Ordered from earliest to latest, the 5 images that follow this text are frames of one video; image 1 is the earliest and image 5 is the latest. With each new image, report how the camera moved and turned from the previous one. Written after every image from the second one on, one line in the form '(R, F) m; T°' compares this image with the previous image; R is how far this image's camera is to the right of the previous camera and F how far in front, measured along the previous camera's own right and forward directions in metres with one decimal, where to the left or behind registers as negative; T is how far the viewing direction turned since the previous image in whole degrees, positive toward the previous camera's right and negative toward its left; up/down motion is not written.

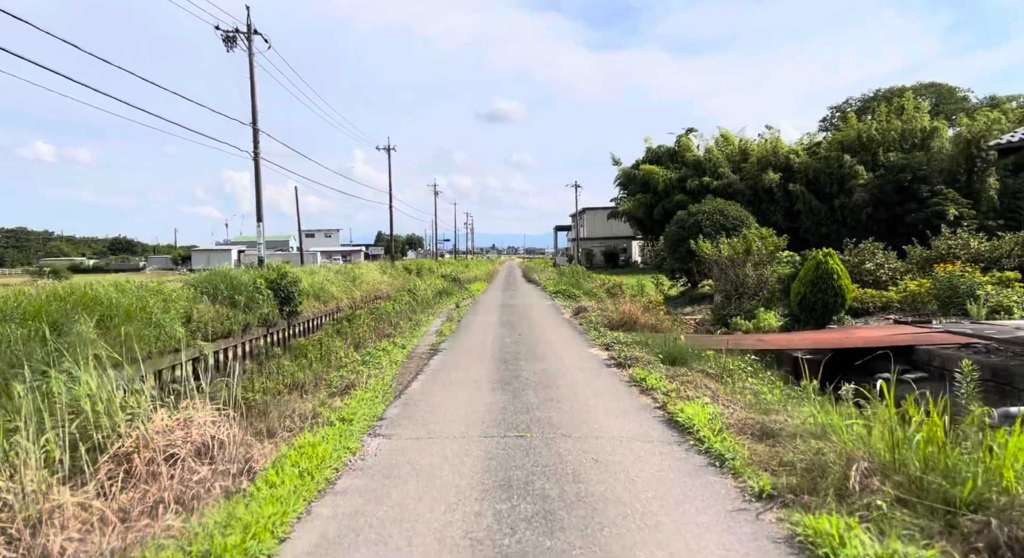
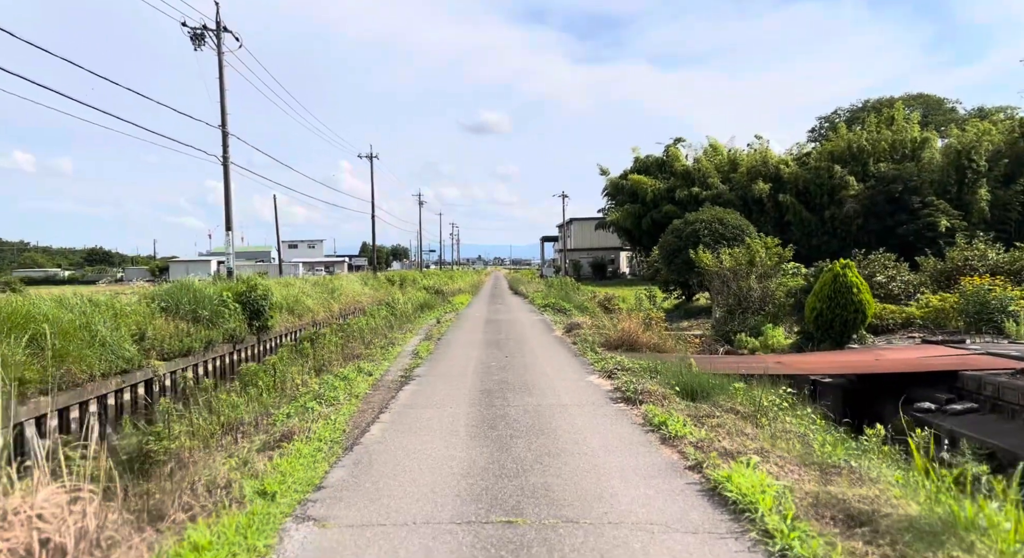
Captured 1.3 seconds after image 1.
(0.0, +1.3) m; +1°
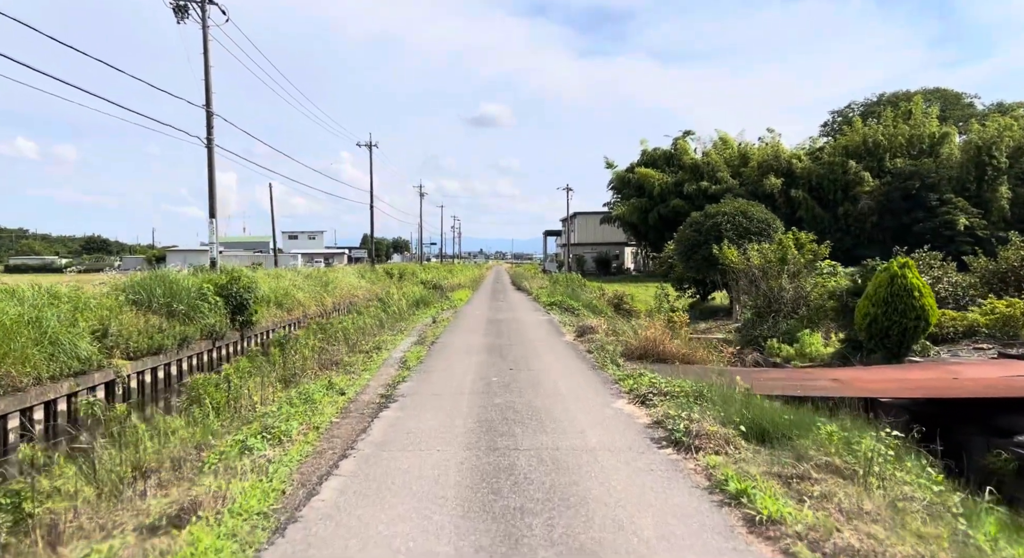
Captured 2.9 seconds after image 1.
(-0.1, +1.5) m; 0°
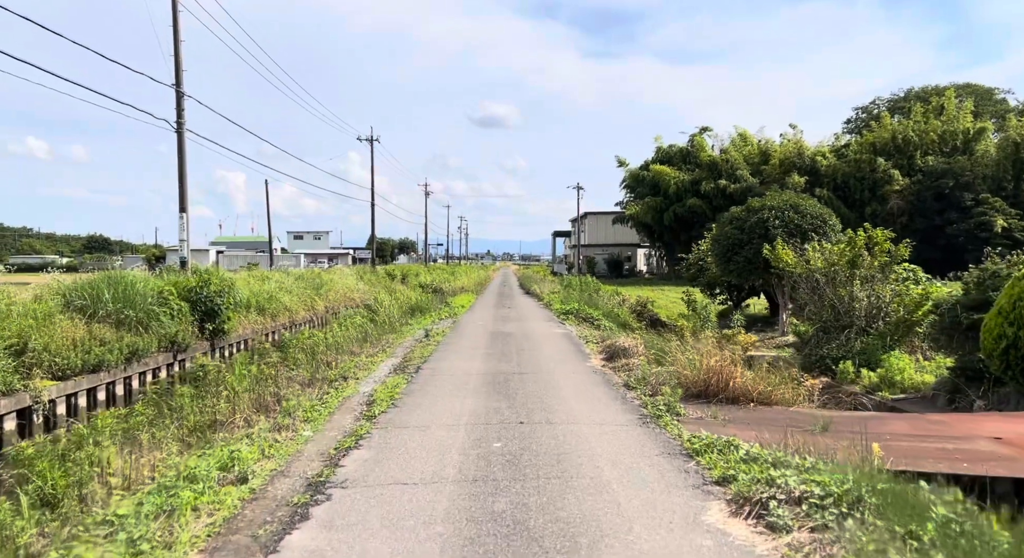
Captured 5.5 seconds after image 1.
(0.0, +2.4) m; -1°
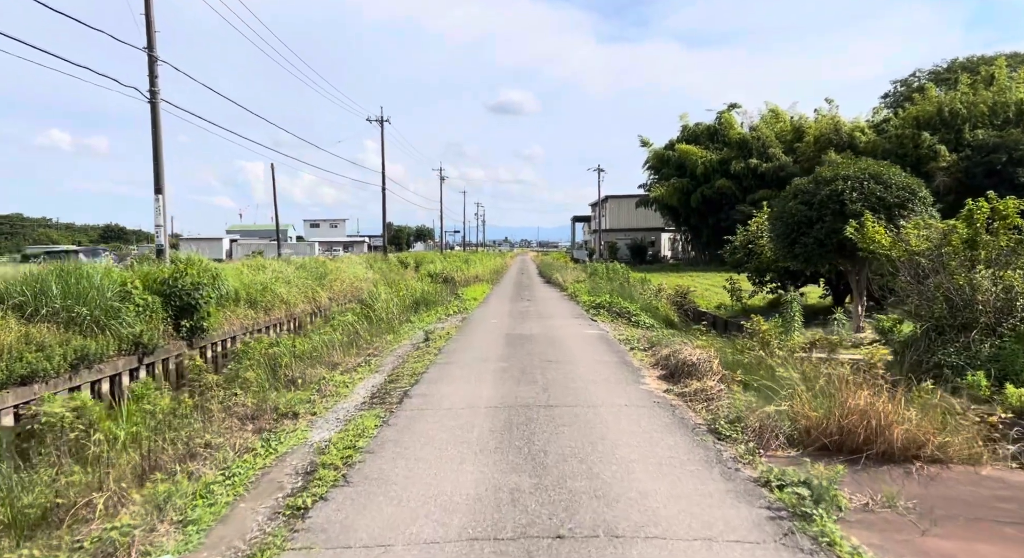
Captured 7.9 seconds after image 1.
(-0.1, +2.3) m; -2°
